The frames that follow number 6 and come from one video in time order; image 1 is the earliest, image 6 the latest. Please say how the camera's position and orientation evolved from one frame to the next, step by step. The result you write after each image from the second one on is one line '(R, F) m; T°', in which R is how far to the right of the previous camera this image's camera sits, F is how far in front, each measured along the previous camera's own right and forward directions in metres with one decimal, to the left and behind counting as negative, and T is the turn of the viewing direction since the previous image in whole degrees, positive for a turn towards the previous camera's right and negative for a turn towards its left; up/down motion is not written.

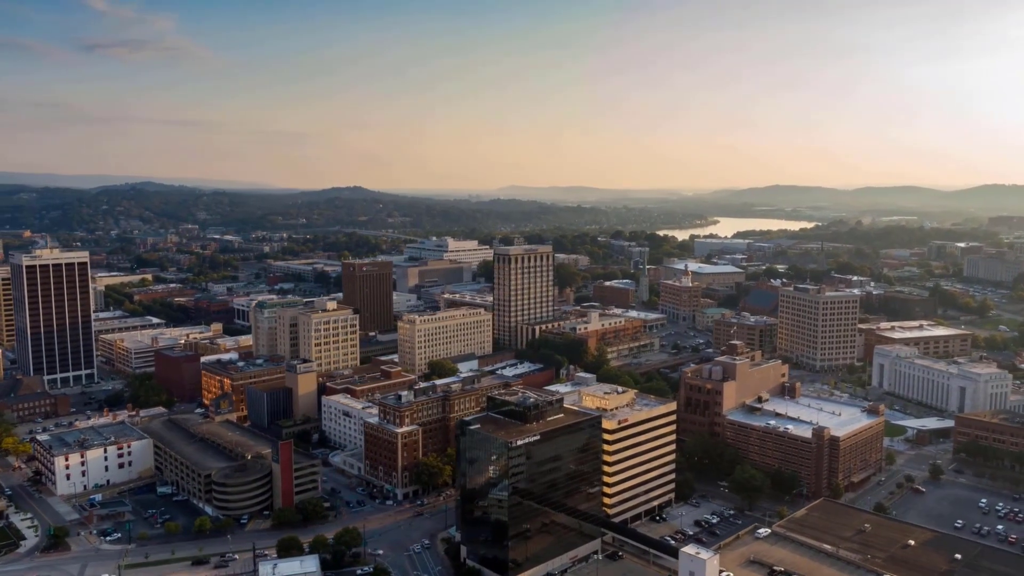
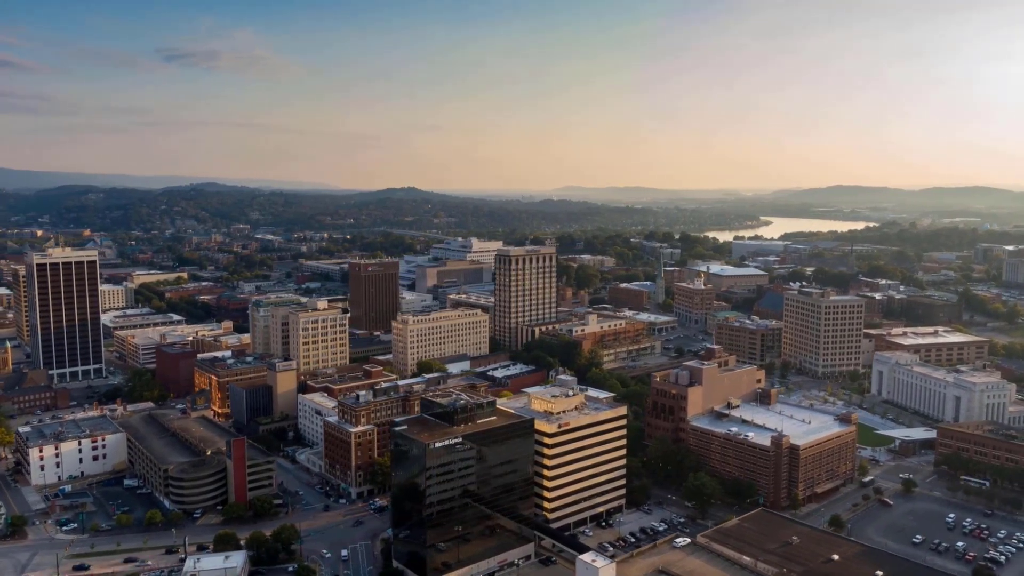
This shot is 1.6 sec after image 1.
(+5.7, +0.4) m; -4°
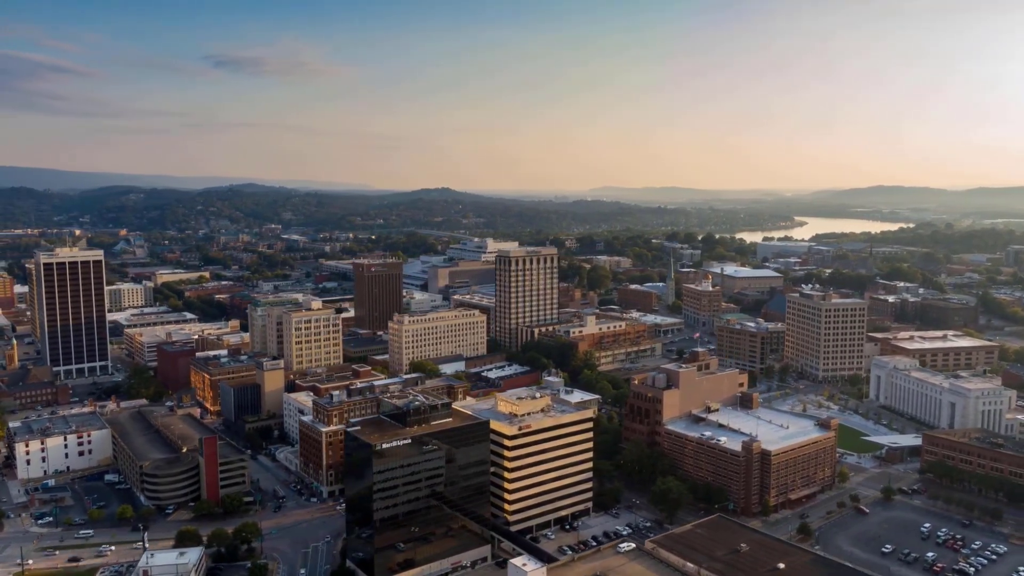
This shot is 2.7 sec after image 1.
(+3.7, +0.2) m; -3°
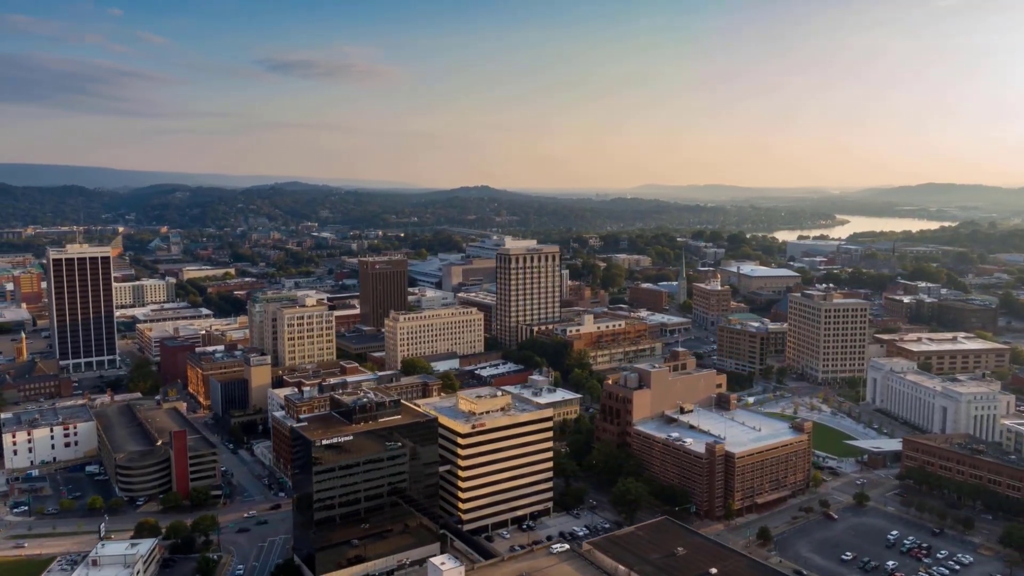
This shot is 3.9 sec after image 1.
(+4.3, +0.3) m; -3°
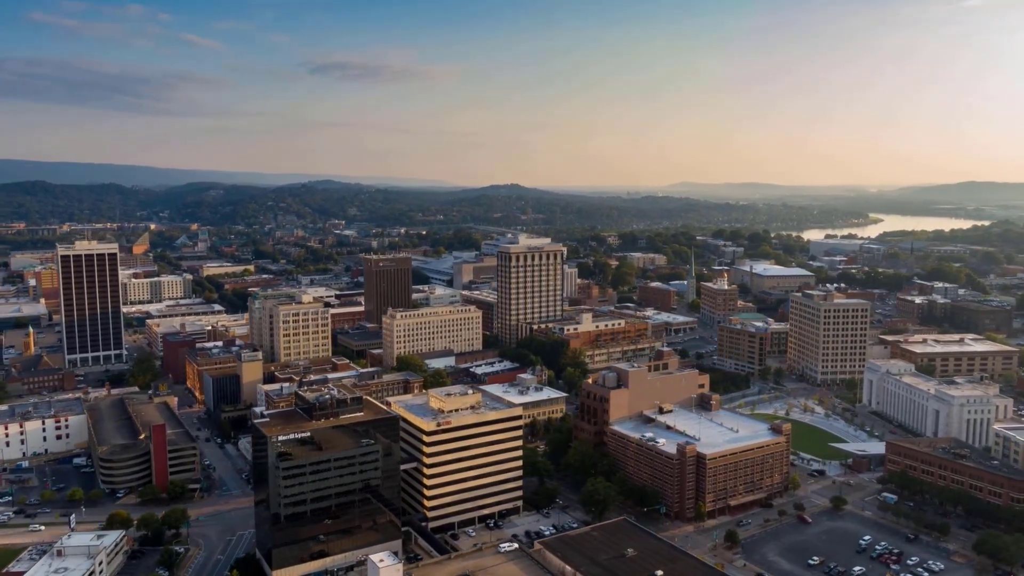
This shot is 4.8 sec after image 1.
(+3.3, +0.2) m; -2°
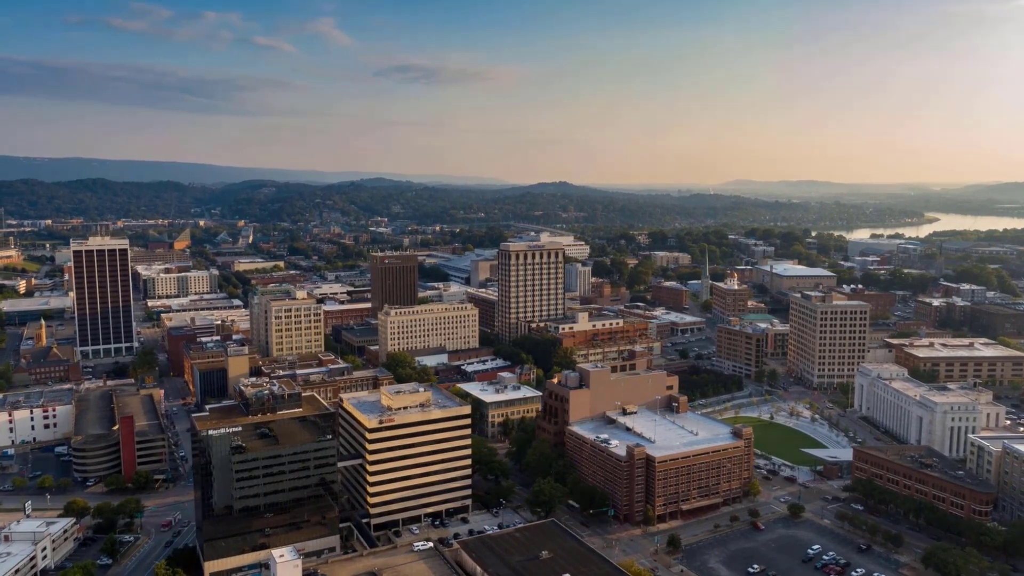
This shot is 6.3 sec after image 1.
(+5.3, +0.4) m; -4°
